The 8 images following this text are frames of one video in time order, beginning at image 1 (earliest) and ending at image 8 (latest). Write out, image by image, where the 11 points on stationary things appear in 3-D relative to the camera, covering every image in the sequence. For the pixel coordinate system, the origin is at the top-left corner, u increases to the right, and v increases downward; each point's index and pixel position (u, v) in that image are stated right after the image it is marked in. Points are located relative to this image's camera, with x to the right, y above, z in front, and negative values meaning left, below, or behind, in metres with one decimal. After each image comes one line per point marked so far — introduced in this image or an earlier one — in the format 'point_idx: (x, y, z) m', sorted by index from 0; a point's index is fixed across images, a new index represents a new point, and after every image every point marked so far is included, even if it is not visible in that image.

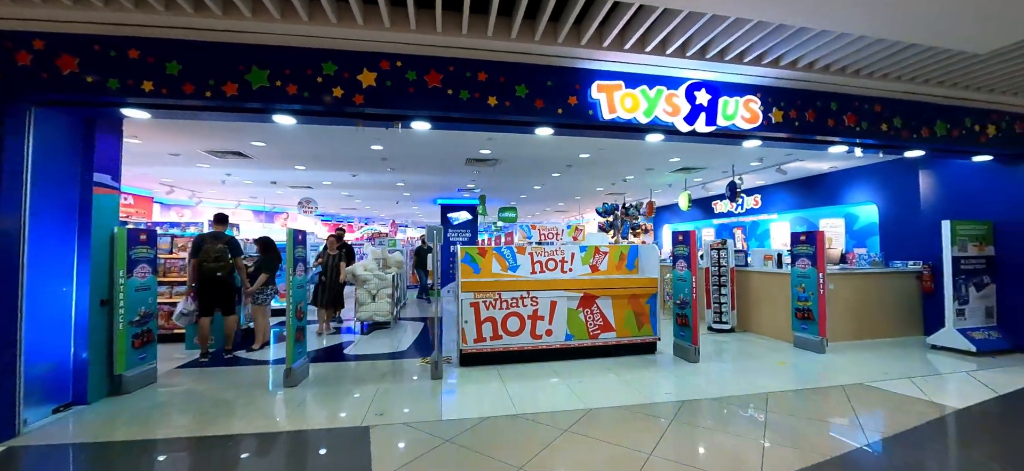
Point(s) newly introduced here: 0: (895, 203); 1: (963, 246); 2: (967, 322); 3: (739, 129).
0: (+6.2, +0.5, +5.6) m
1: (+5.8, -0.1, +4.4) m
2: (+5.9, -1.1, +4.4) m
3: (+2.2, +1.0, +3.4) m
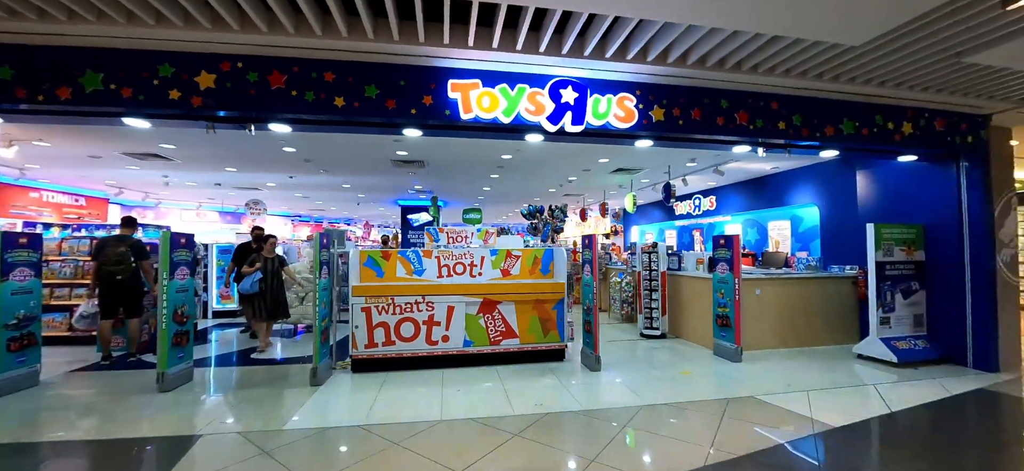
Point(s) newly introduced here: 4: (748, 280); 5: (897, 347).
0: (+5.0, +0.4, +5.3) m
1: (+4.6, -0.2, +4.2) m
2: (+4.7, -1.1, +4.2) m
3: (+0.9, +1.0, +3.2) m
4: (+3.3, -0.6, +4.6) m
5: (+4.6, -1.3, +4.1) m
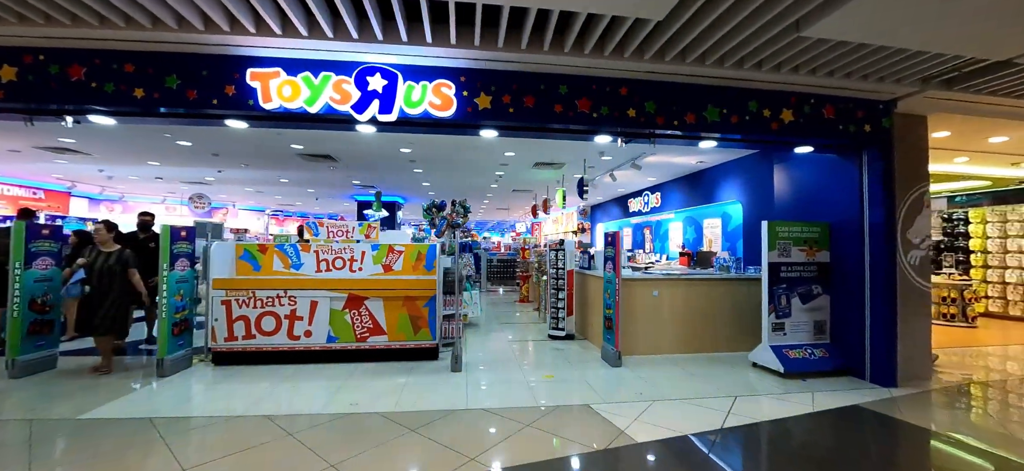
0: (+3.5, +0.5, +4.9) m
1: (+3.0, -0.2, +3.8) m
2: (+3.1, -1.1, +3.8) m
3: (-0.7, +1.1, +3.1) m
4: (+1.7, -0.6, +4.3) m
5: (+3.0, -1.3, +3.7) m
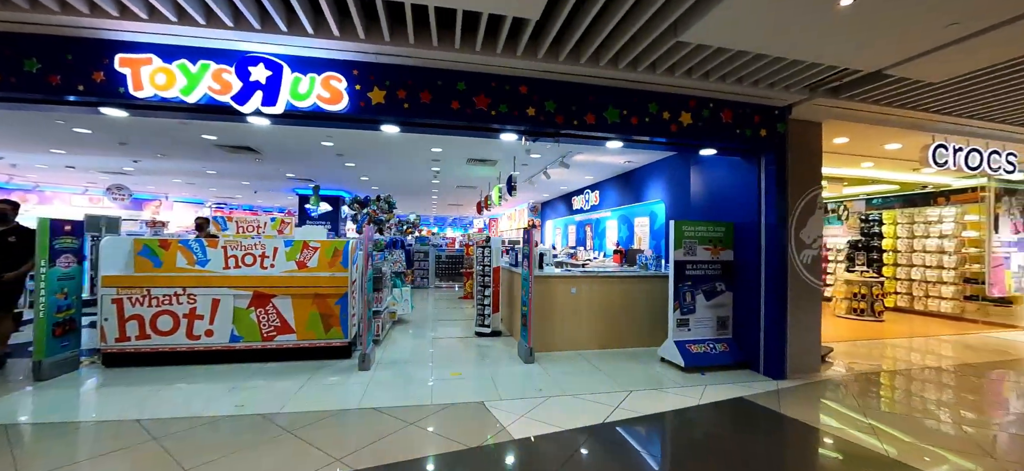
0: (+2.4, +0.5, +5.1) m
1: (+2.0, -0.2, +3.9) m
2: (+2.1, -1.1, +4.0) m
3: (-1.7, +1.1, +3.0) m
4: (+0.7, -0.5, +4.4) m
5: (+2.0, -1.3, +3.8) m
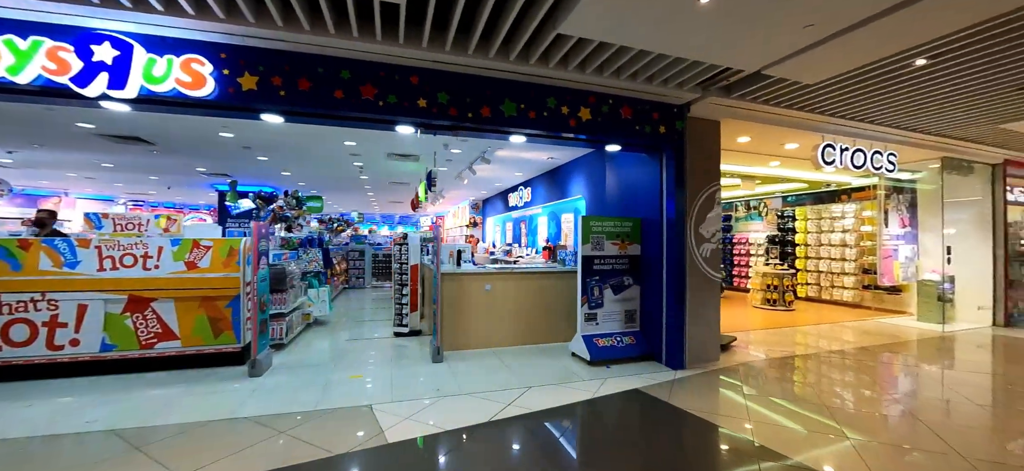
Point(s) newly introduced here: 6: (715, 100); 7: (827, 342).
0: (+1.3, +0.5, +5.1) m
1: (+1.0, -0.1, +4.0) m
2: (+1.0, -1.1, +4.0) m
3: (-2.6, +1.1, +2.7) m
4: (-0.4, -0.5, +4.3) m
5: (+0.9, -1.2, +3.9) m
6: (+2.1, +1.4, +3.6) m
7: (+5.1, -1.7, +5.5) m
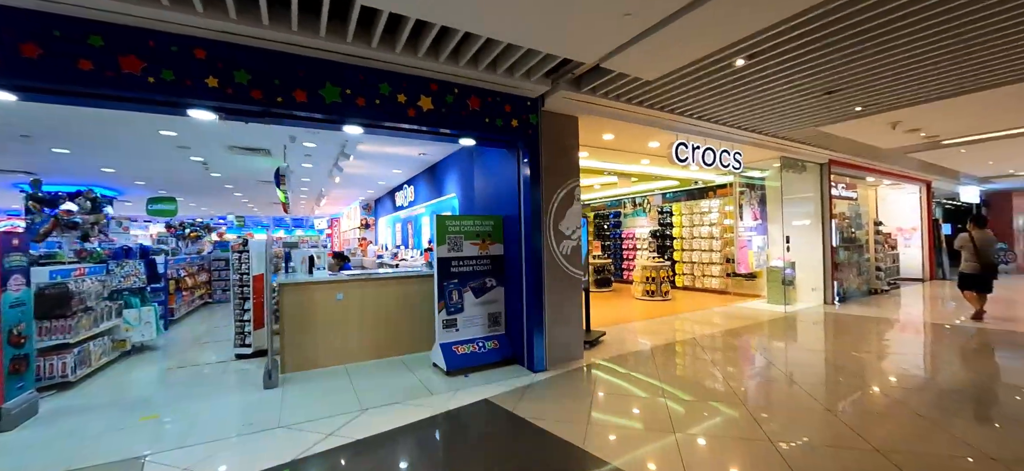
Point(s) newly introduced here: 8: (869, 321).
0: (-0.5, +0.6, +4.9) m
1: (-0.6, -0.1, +3.7) m
2: (-0.6, -1.1, +3.8) m
3: (-4.0, +1.0, +1.9) m
4: (-2.0, -0.5, +3.8) m
5: (-0.6, -1.2, +3.6) m
6: (+0.6, +1.4, +3.5) m
7: (+3.2, -1.6, +5.9) m
8: (+5.7, -1.4, +5.5) m
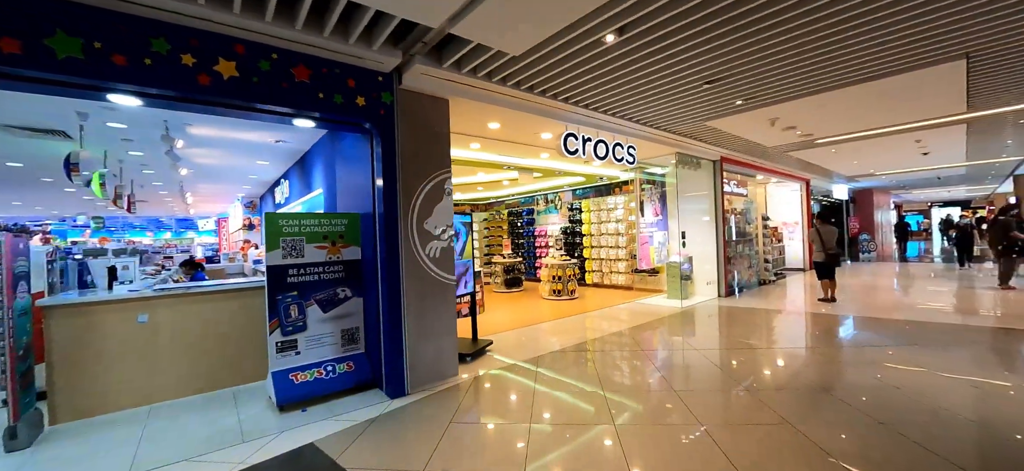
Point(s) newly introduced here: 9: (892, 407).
0: (-2.0, +0.5, +4.3) m
1: (-1.9, -0.1, +3.1) m
2: (-1.8, -1.1, +3.1) m
3: (-5.0, +0.9, +0.8) m
4: (-3.3, -0.6, +3.0) m
5: (-1.9, -1.2, +3.0) m
6: (-0.7, +1.4, +3.1) m
7: (+1.6, -1.5, +5.8) m
8: (+4.1, -1.3, +5.8) m
9: (+3.1, -1.3, +2.8) m
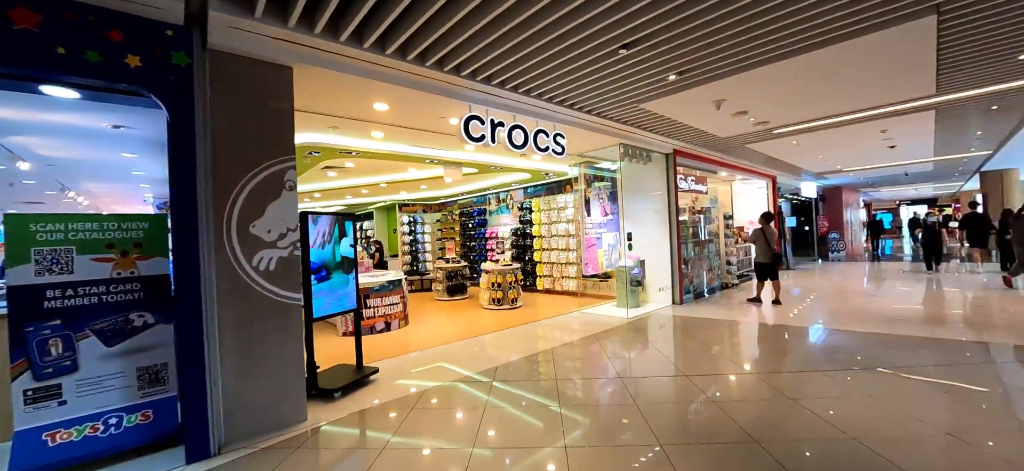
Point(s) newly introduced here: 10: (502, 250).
0: (-3.1, +0.5, +3.5) m
1: (-2.9, -0.2, +2.3) m
2: (-2.8, -1.1, +2.4) m
3: (-5.9, +0.8, -0.1) m
4: (-4.3, -0.6, +2.2) m
5: (-2.9, -1.3, +2.2) m
6: (-1.8, +1.4, +2.3) m
7: (+0.5, -1.5, +5.2) m
8: (+3.0, -1.3, +5.2) m
9: (+2.1, -1.3, +2.2) m
10: (-0.1, -0.3, +7.6) m
